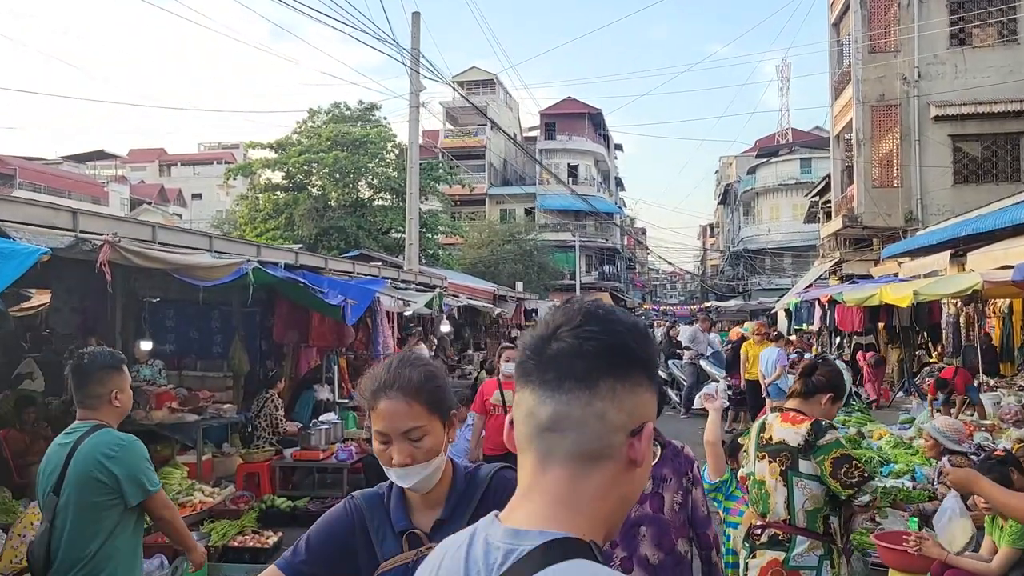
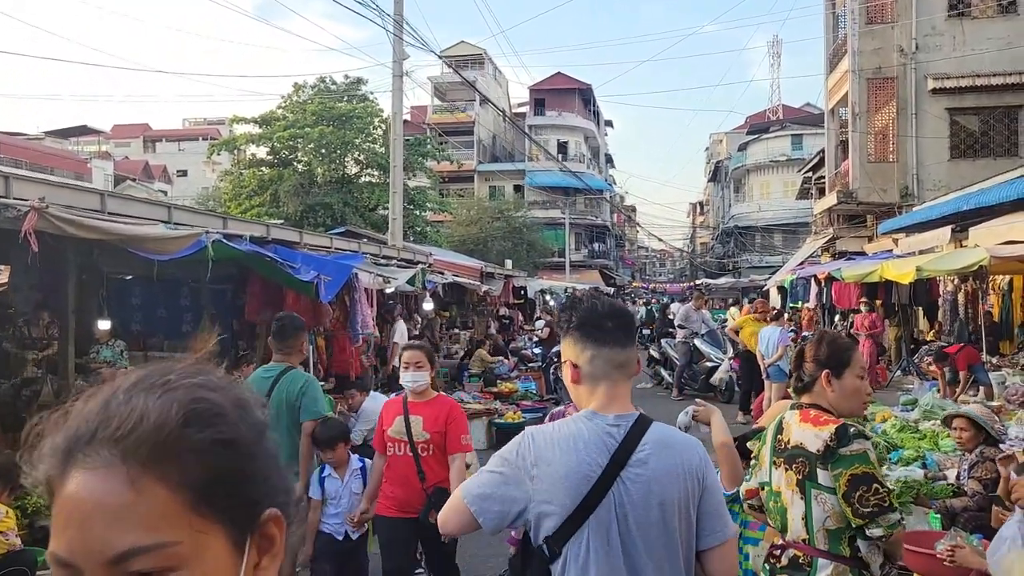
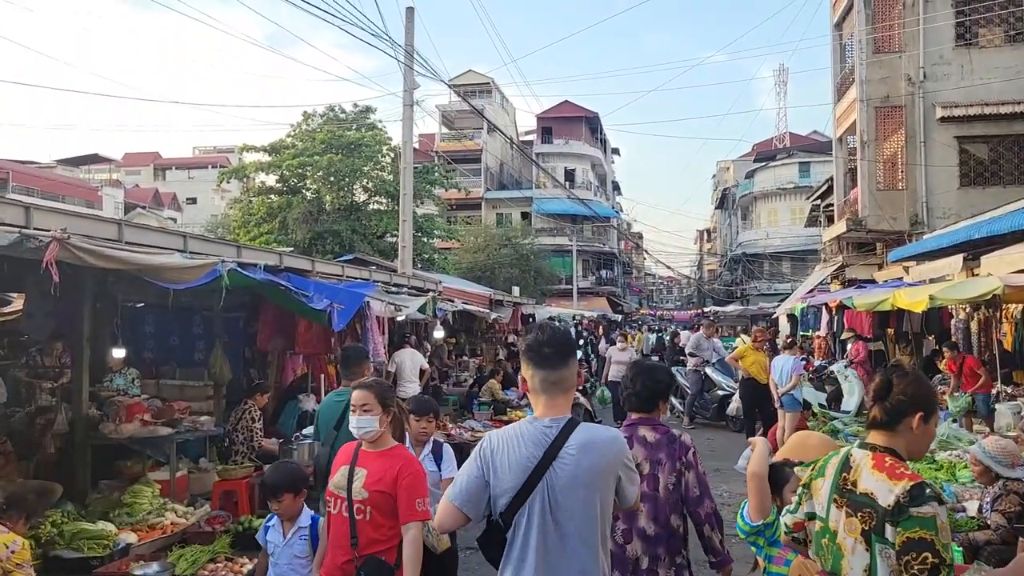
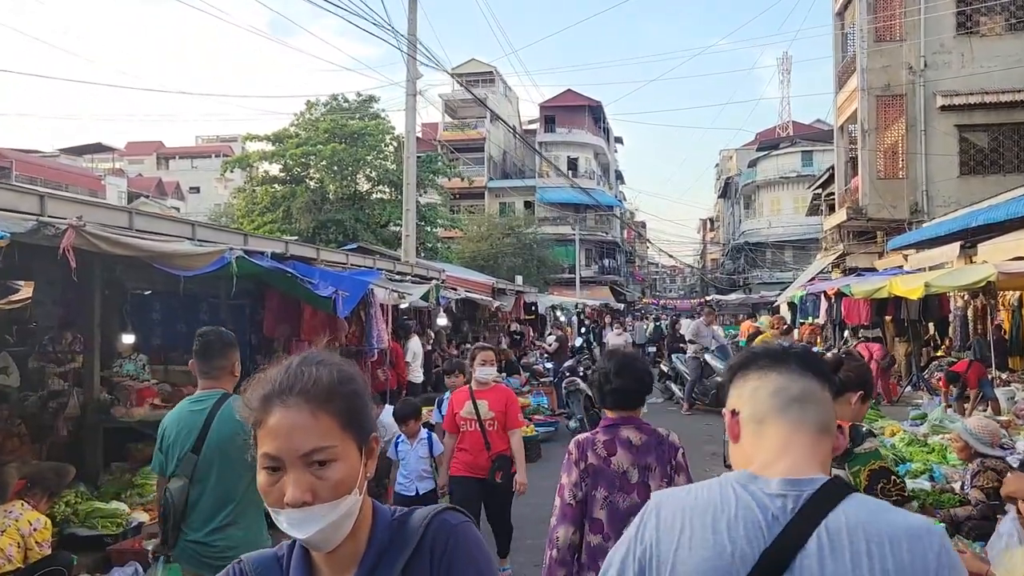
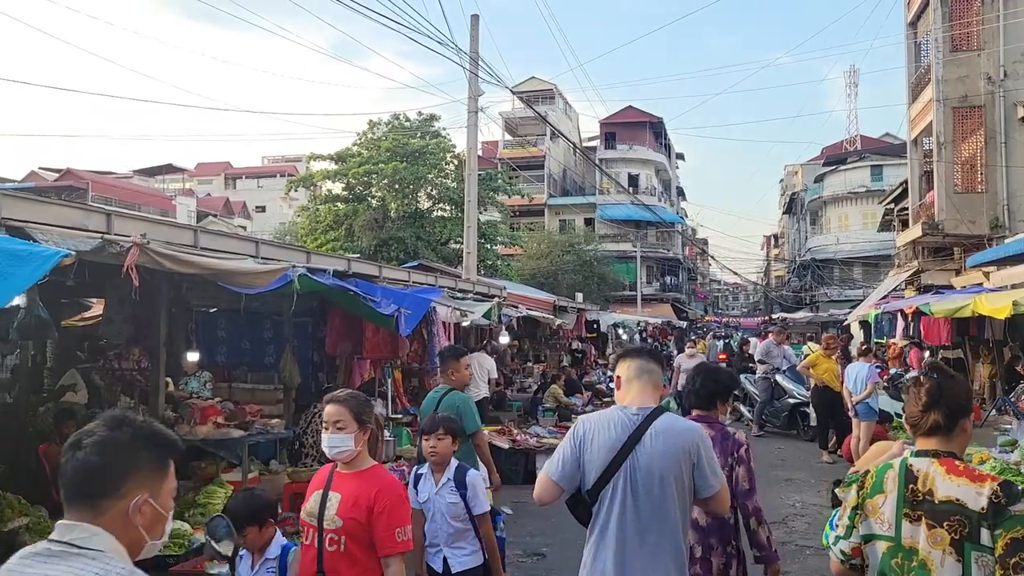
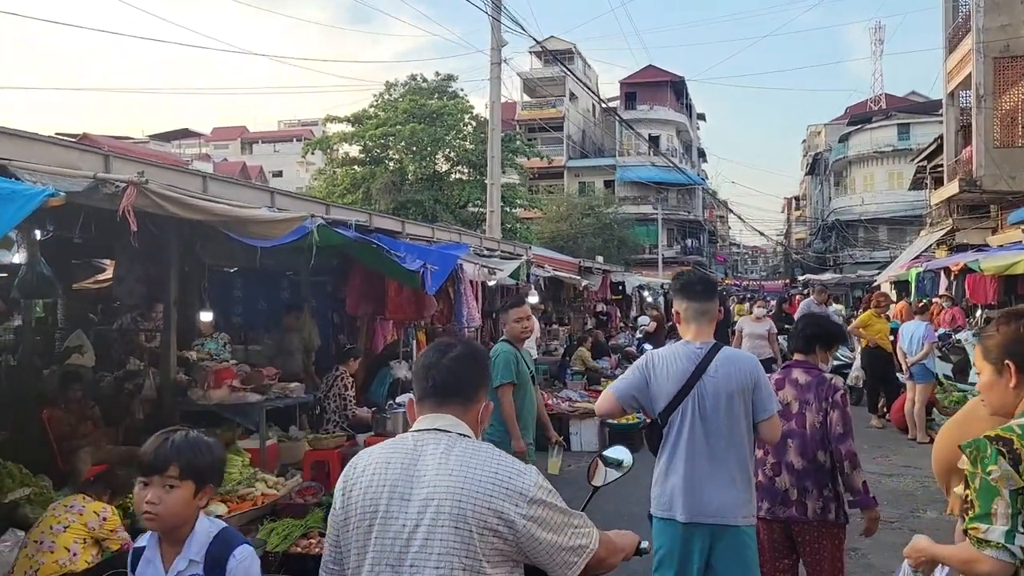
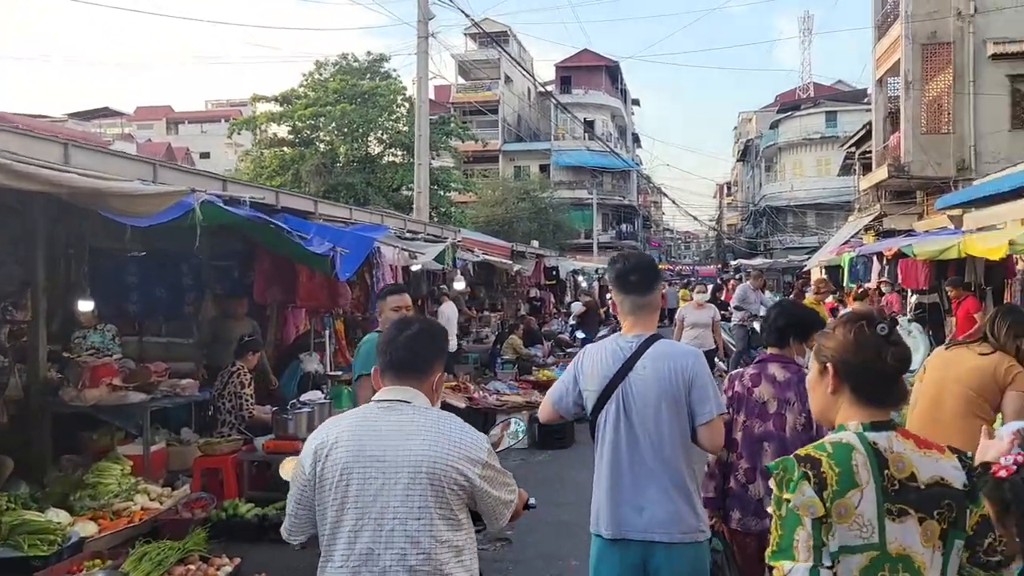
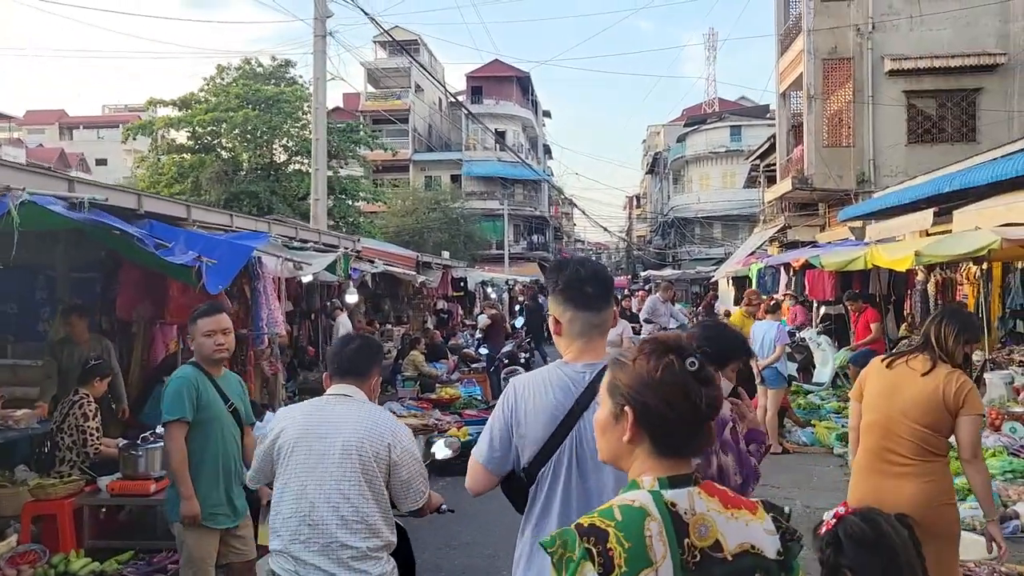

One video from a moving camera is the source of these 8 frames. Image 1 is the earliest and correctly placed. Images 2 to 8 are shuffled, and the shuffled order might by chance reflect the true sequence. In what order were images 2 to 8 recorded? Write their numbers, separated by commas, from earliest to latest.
4, 2, 3, 5, 6, 7, 8
